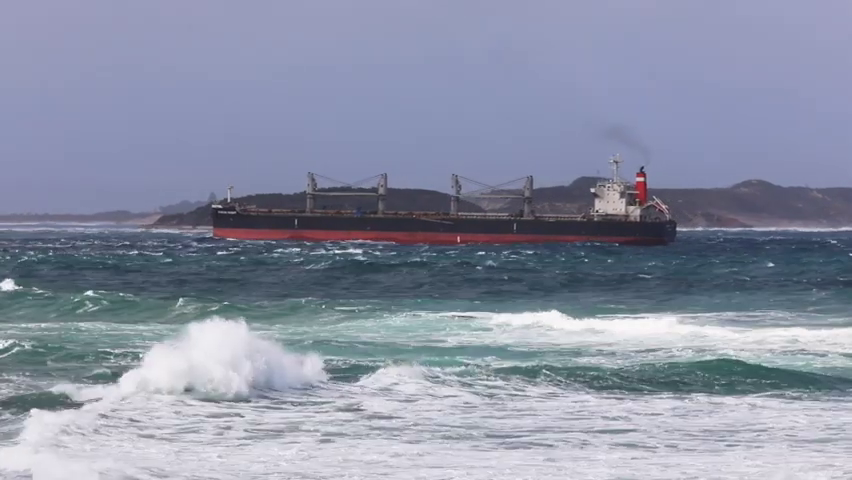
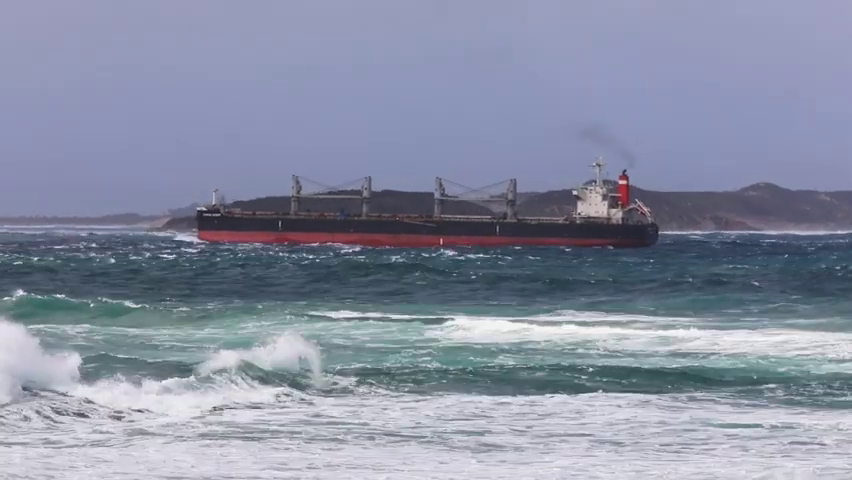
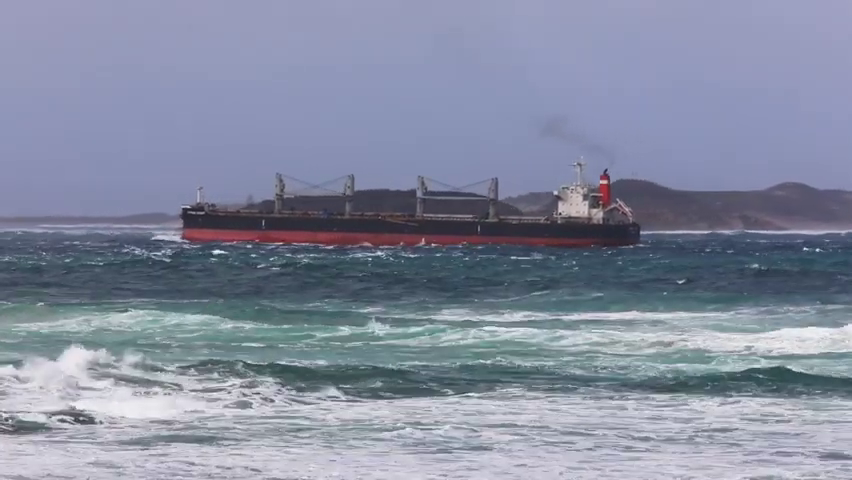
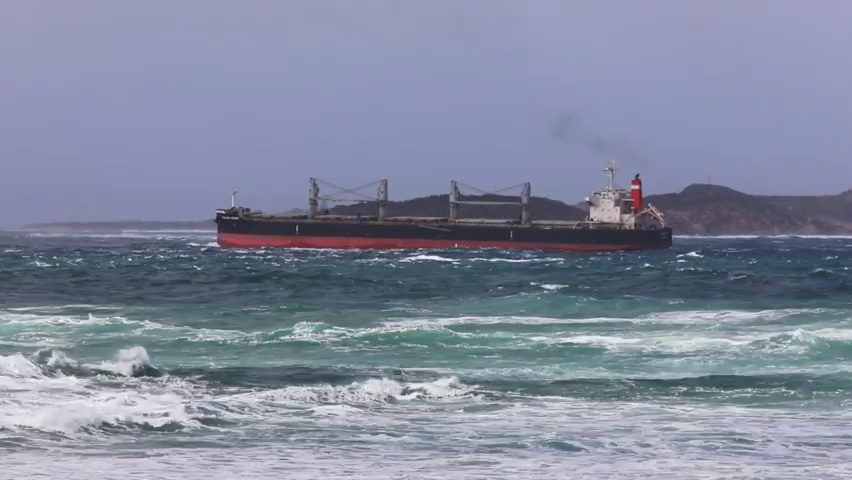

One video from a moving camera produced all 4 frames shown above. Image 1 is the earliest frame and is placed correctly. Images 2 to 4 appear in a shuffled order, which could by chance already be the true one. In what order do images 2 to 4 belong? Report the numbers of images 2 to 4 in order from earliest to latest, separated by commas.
2, 3, 4
